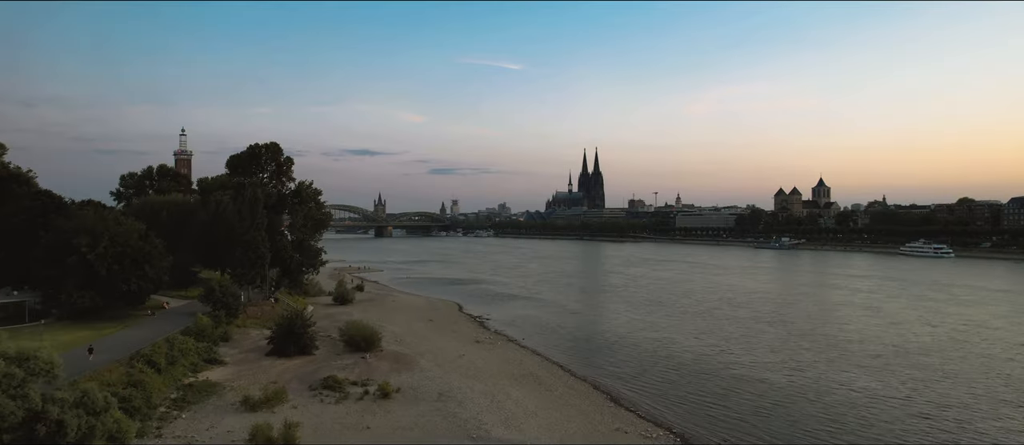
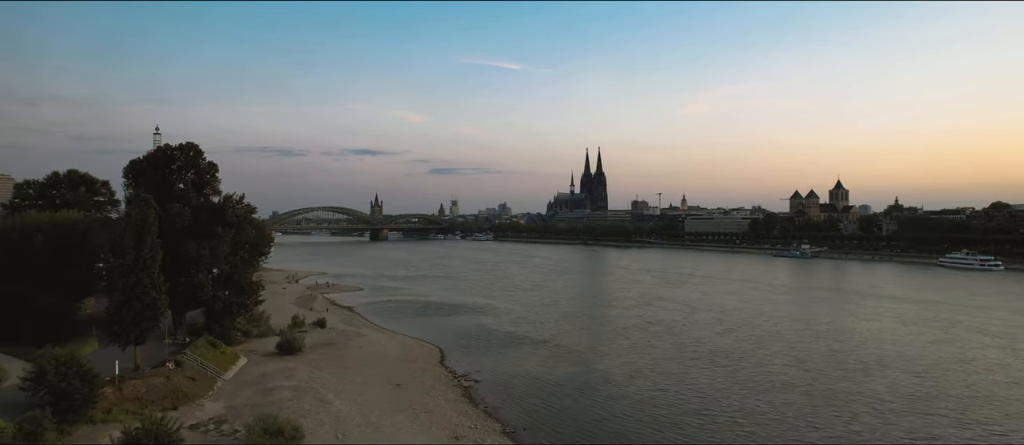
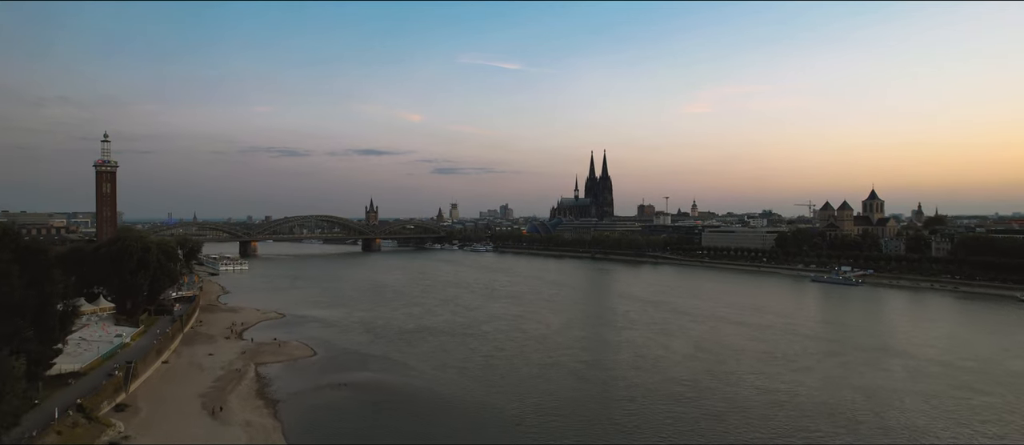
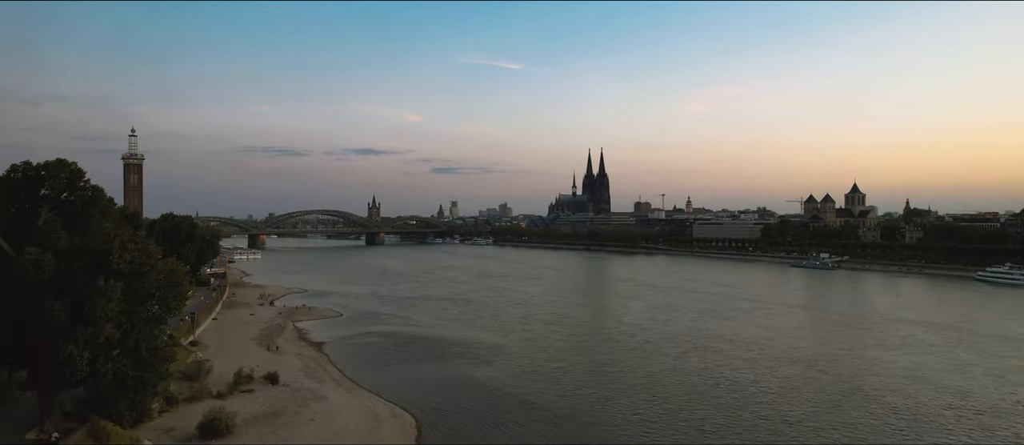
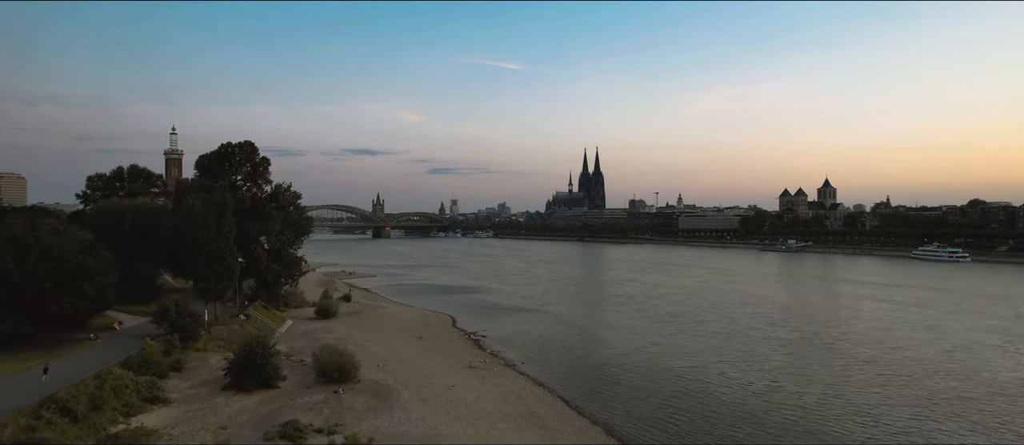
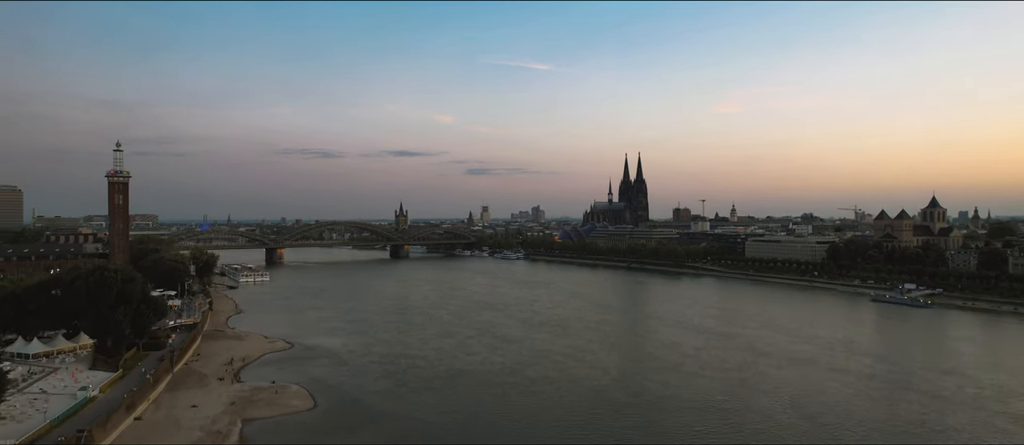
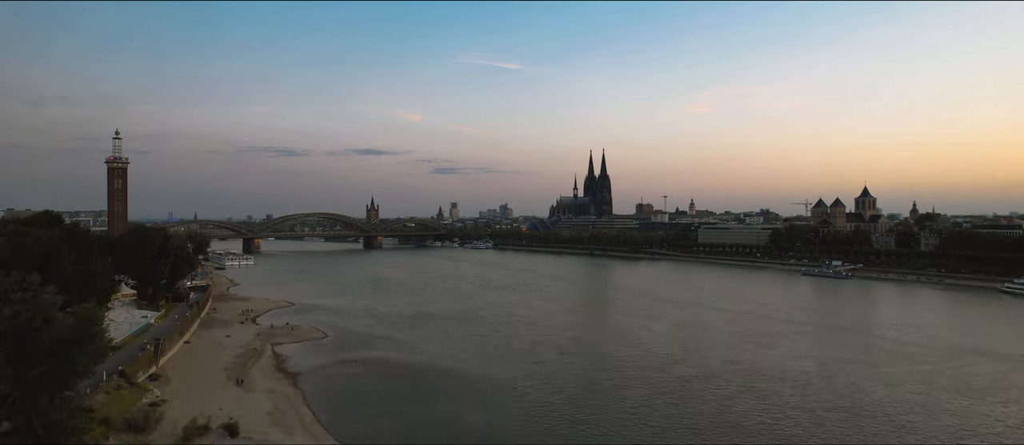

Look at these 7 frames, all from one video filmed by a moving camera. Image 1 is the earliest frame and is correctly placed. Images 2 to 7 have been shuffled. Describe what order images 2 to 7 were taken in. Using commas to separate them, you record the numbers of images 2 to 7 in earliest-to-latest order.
5, 2, 4, 7, 3, 6
